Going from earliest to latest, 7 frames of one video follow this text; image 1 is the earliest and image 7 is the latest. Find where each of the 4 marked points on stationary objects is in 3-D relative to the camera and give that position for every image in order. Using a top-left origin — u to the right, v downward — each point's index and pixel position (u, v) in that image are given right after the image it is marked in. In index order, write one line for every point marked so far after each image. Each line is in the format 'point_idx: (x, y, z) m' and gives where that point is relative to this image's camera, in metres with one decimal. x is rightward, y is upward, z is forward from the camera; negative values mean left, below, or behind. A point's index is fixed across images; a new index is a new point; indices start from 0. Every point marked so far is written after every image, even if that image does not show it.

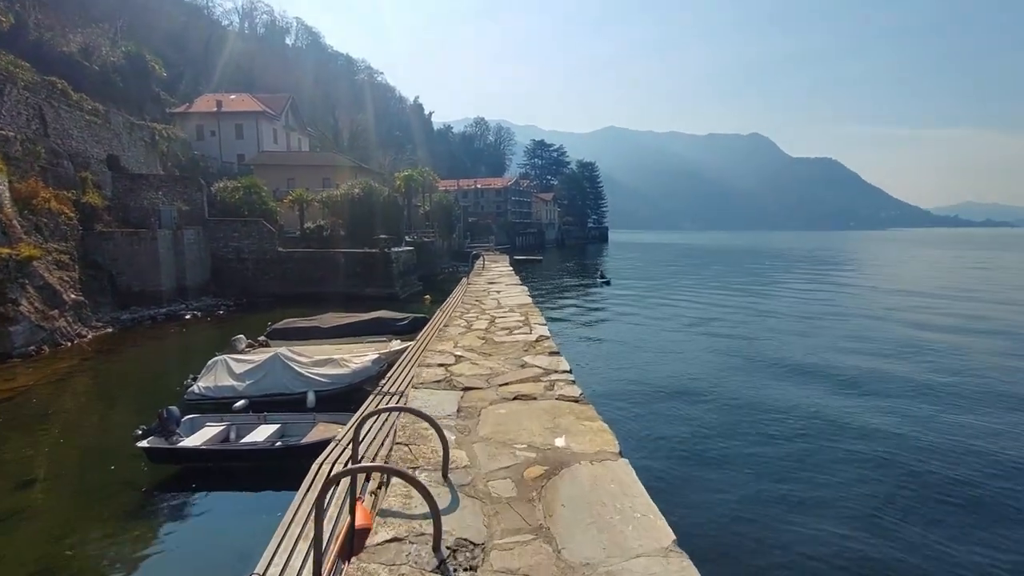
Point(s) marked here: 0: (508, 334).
0: (0.0, -0.5, +6.2) m
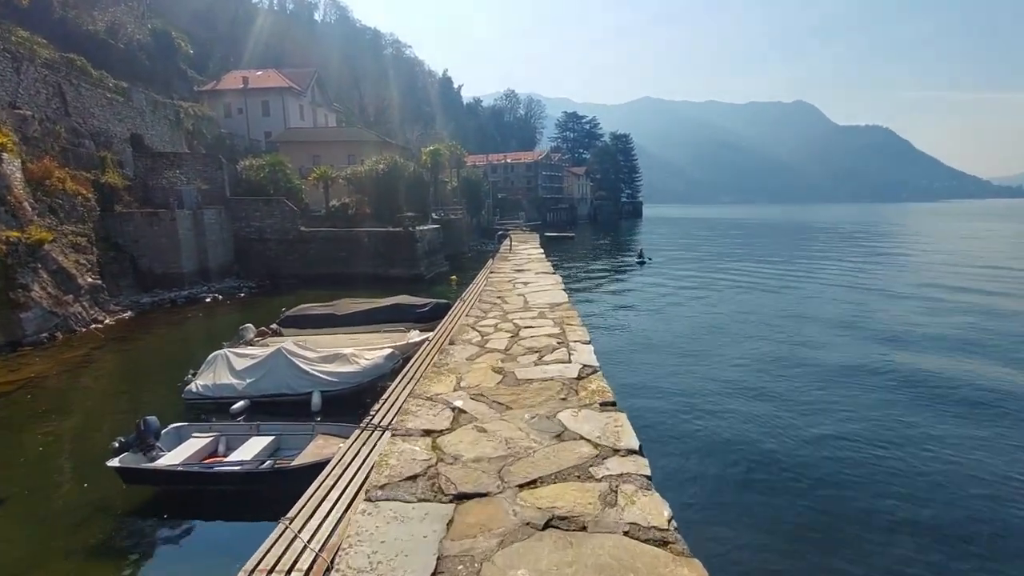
0: (+0.2, -0.6, +4.3) m
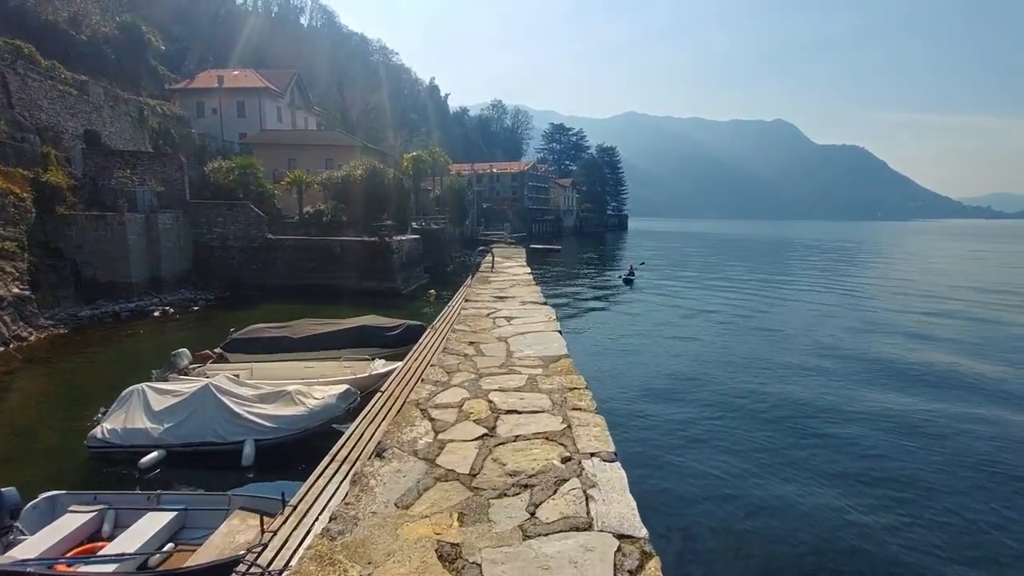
0: (+0.1, -0.9, +2.2) m
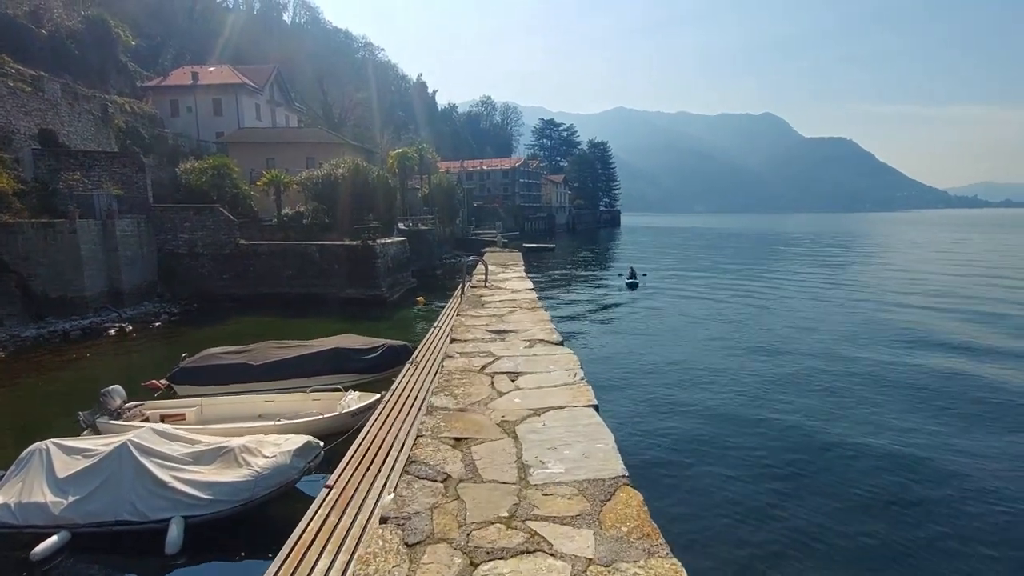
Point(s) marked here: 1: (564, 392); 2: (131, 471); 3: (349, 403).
0: (+0.2, -1.3, 0.0) m
1: (+0.4, -0.8, +4.4) m
2: (-5.4, -2.6, +8.0) m
3: (-3.4, -2.4, +11.9) m
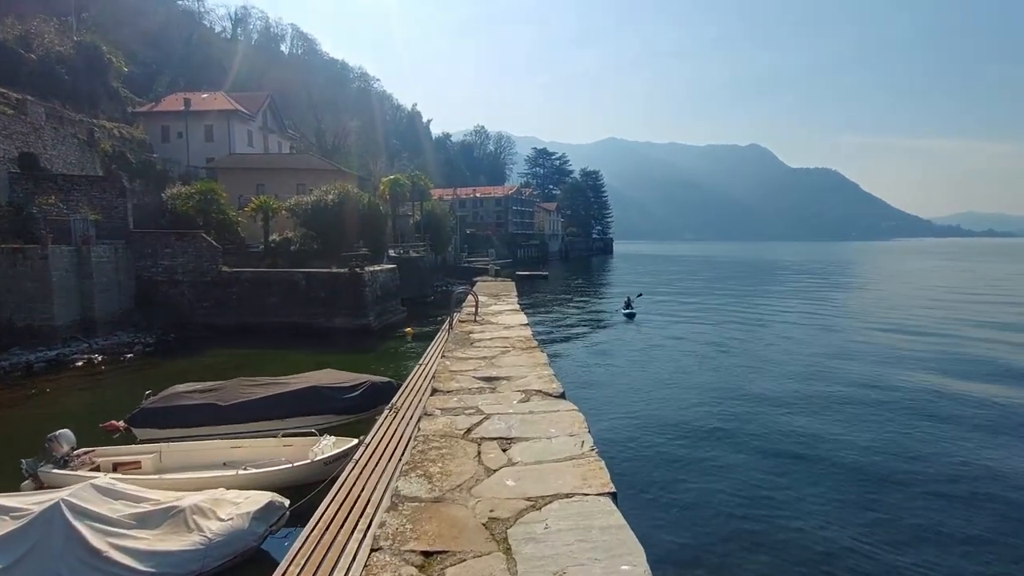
0: (+0.2, -1.4, -1.0) m
1: (+0.4, -1.1, +3.5) m
2: (-5.5, -3.1, +6.9) m
3: (-3.6, -3.1, +10.8) m
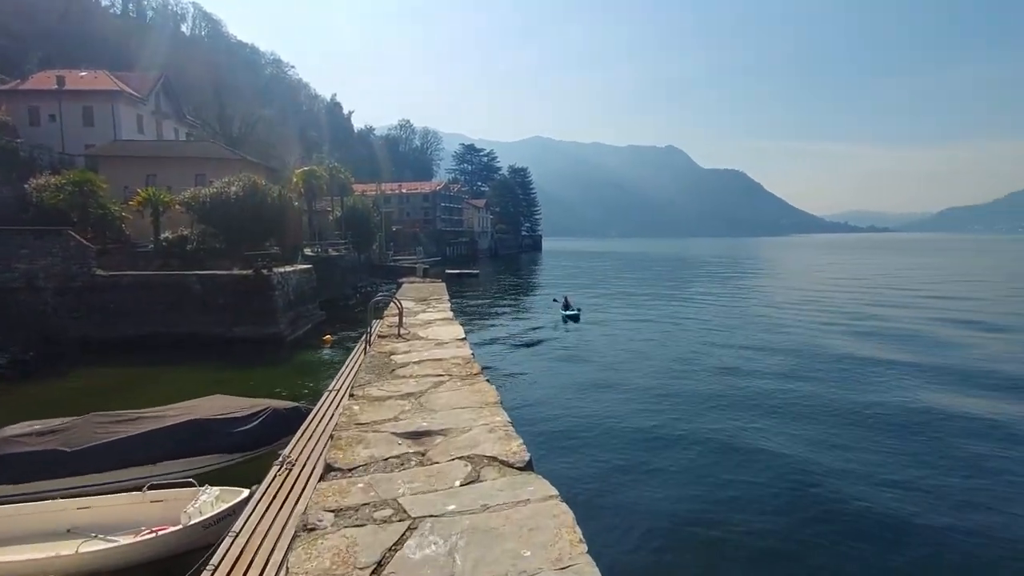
0: (+0.7, -1.6, -2.9) m
1: (+0.3, -1.2, +1.5) m
2: (-6.0, -3.2, +4.2) m
3: (-4.6, -3.2, +8.2) m
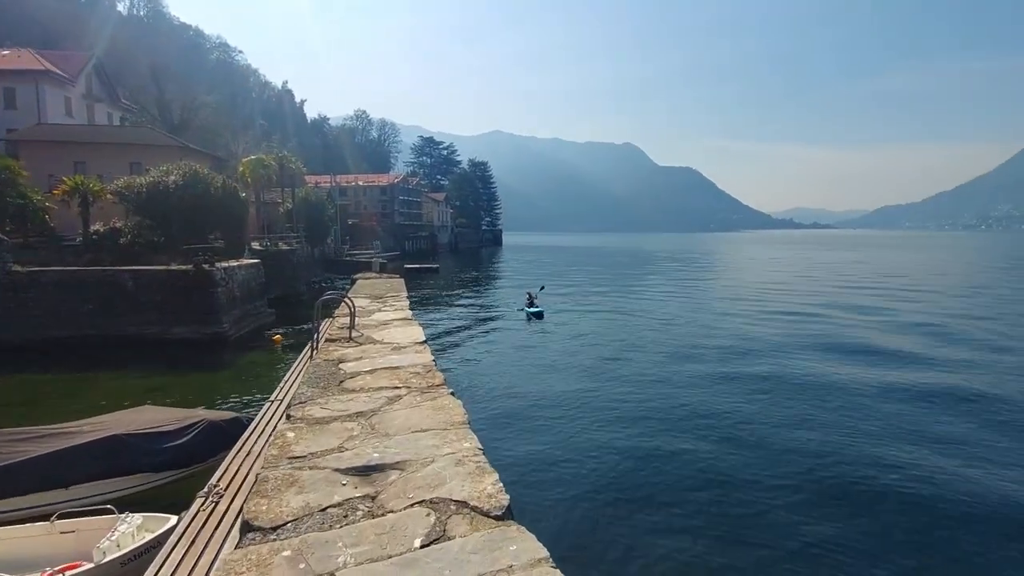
0: (+1.0, -1.6, -3.8) m
1: (+0.3, -1.2, +0.6) m
2: (-6.1, -3.3, +2.9) m
3: (-5.0, -3.2, +7.0) m
